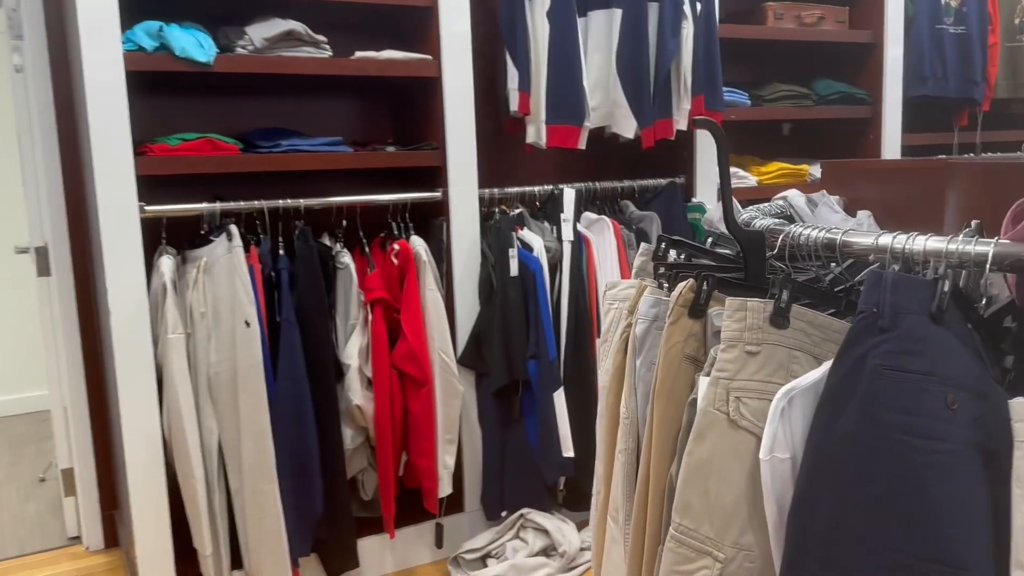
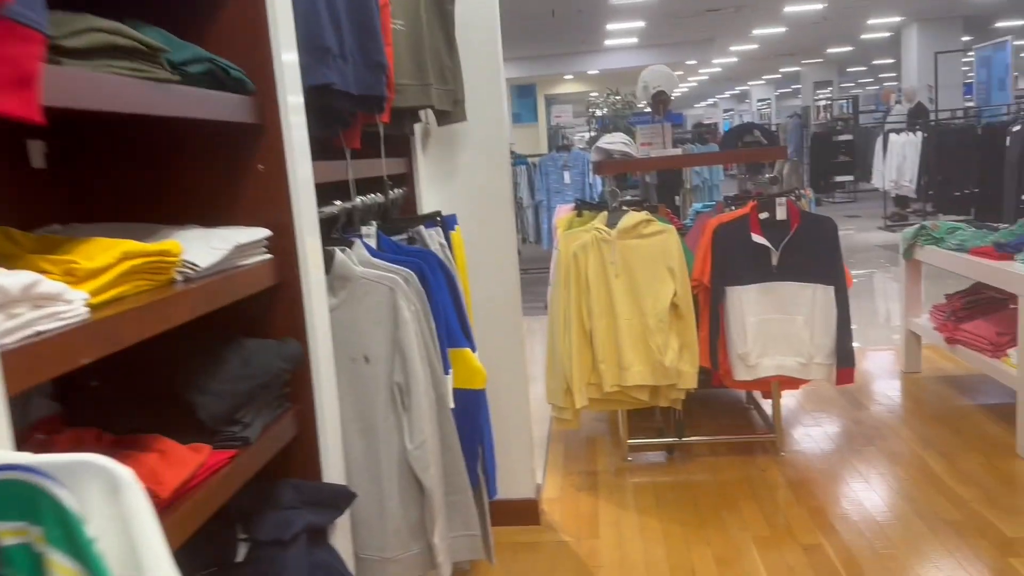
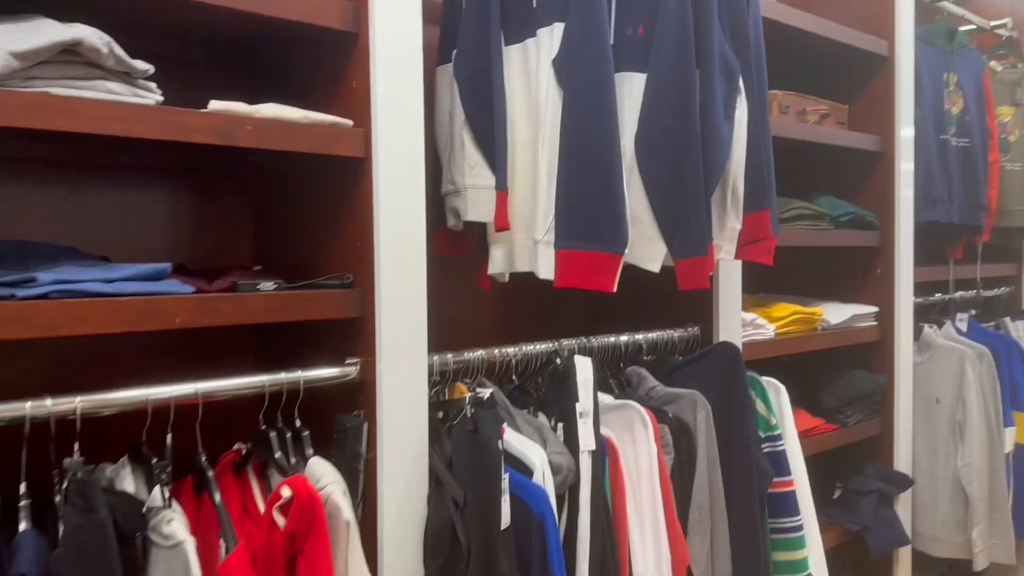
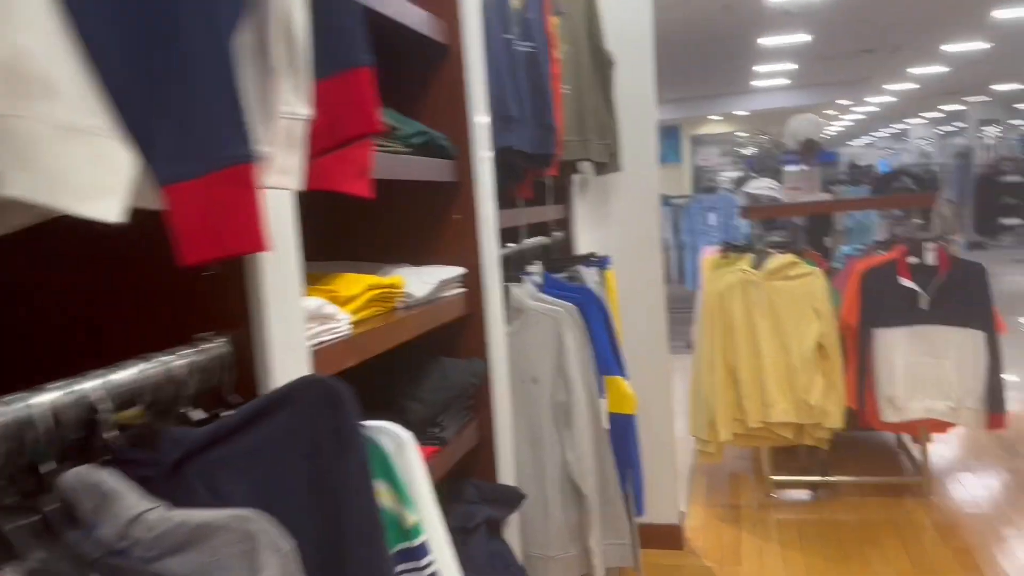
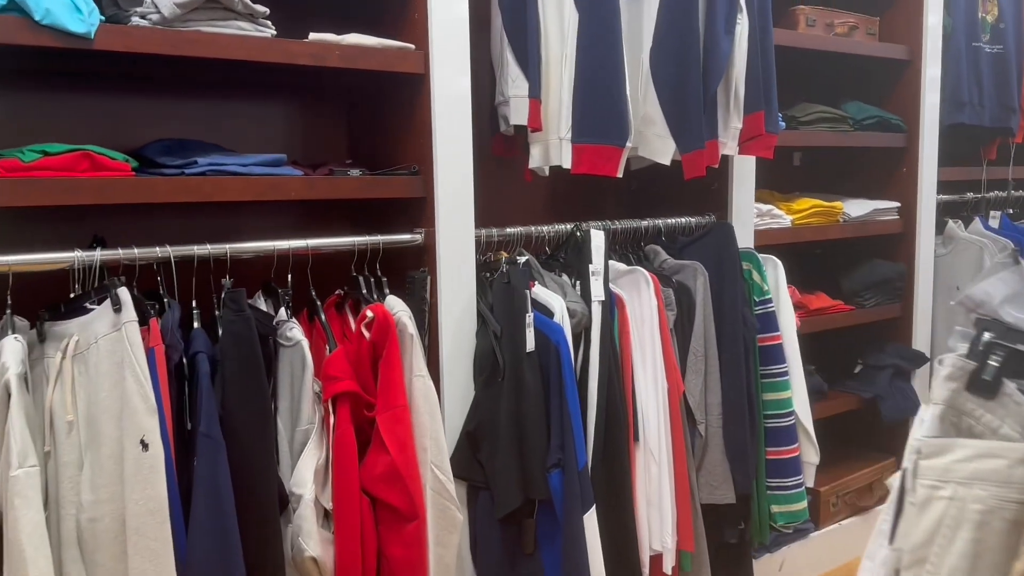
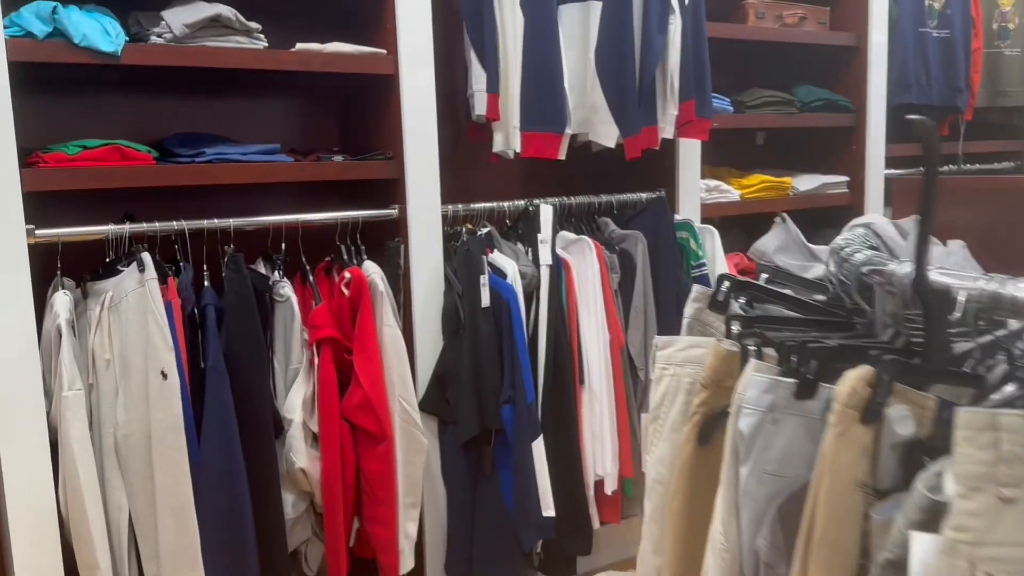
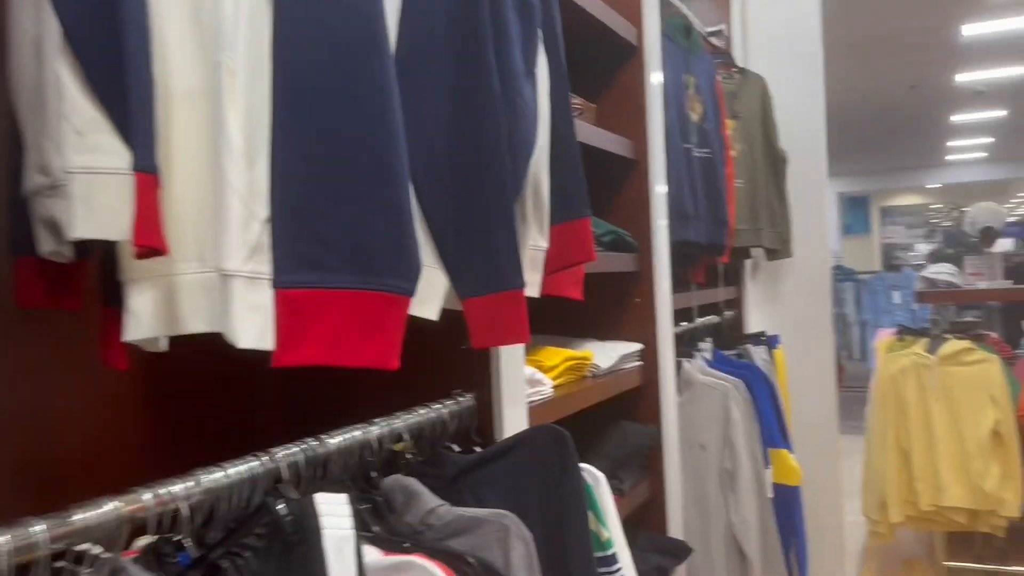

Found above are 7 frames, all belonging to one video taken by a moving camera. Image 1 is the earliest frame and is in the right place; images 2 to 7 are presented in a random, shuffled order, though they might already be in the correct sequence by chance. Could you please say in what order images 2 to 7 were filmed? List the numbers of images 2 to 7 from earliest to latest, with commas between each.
6, 5, 3, 7, 4, 2
